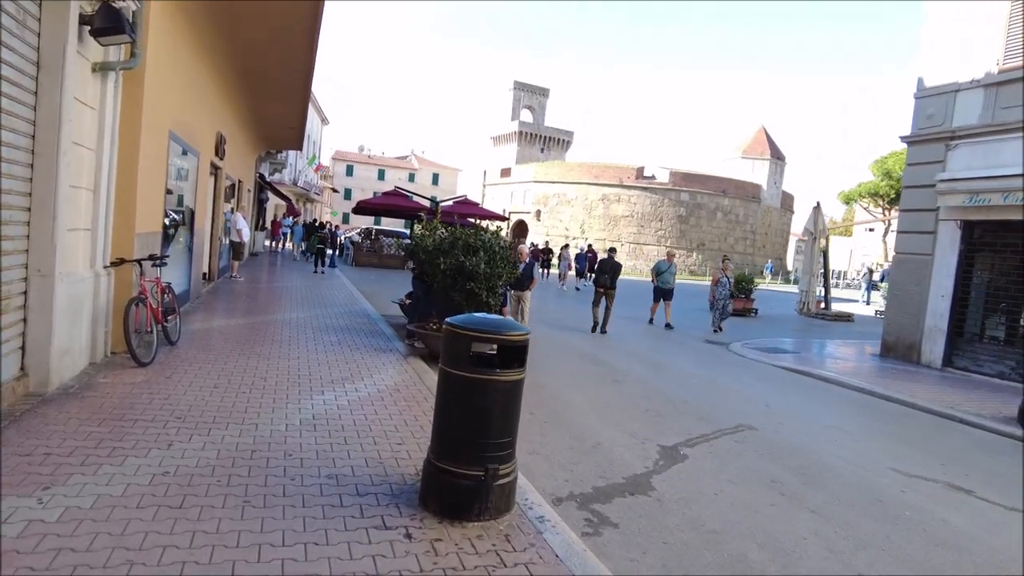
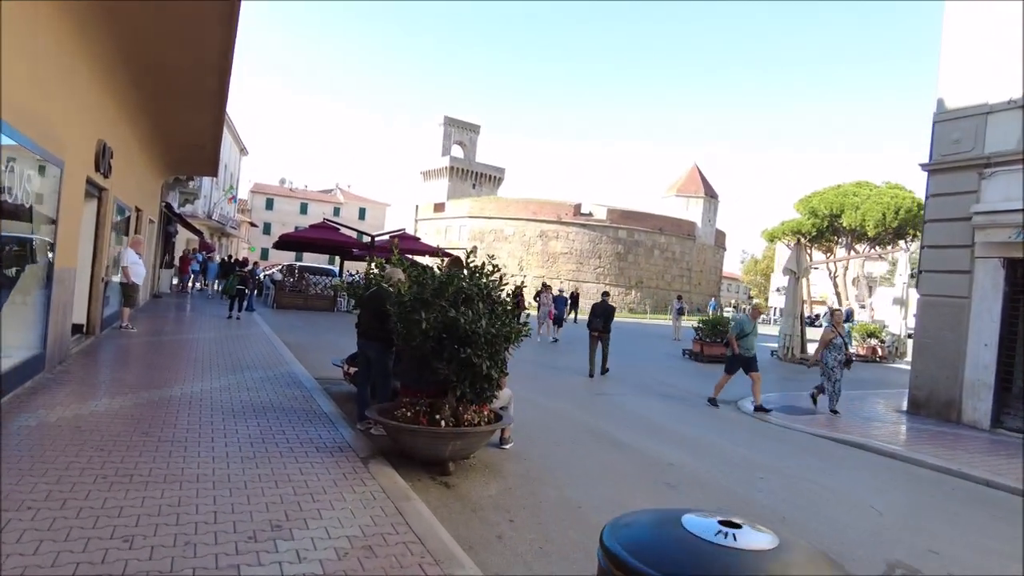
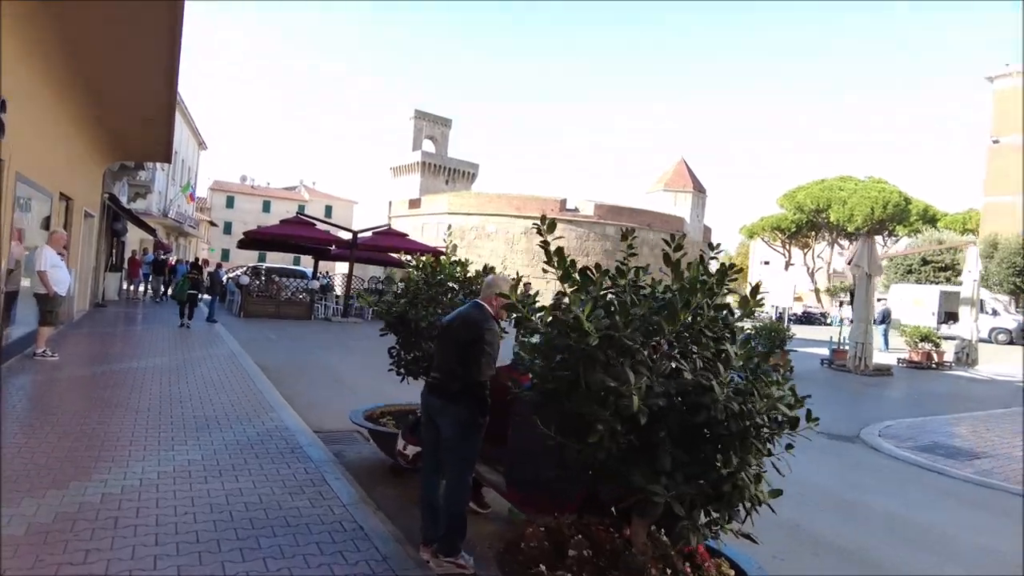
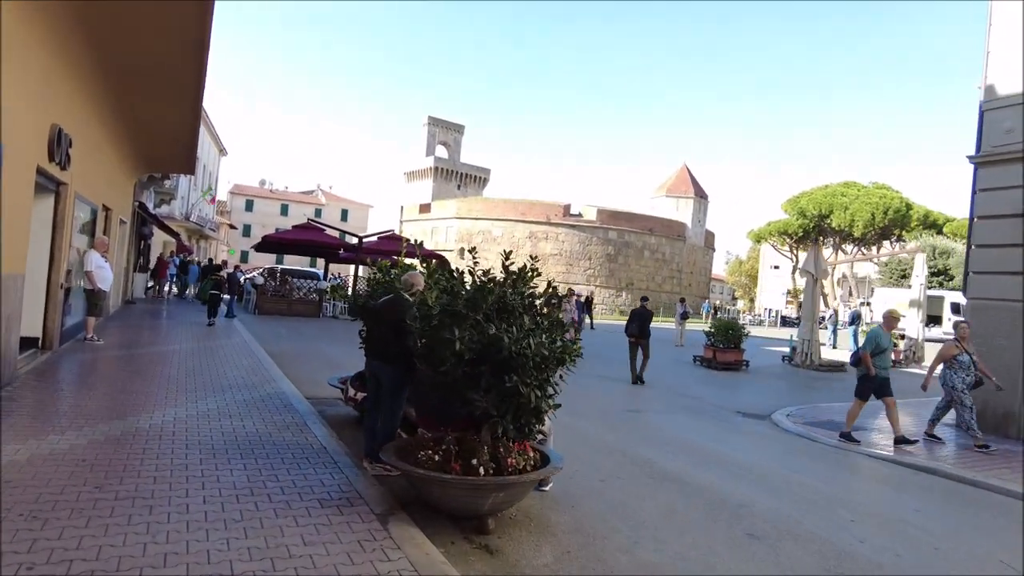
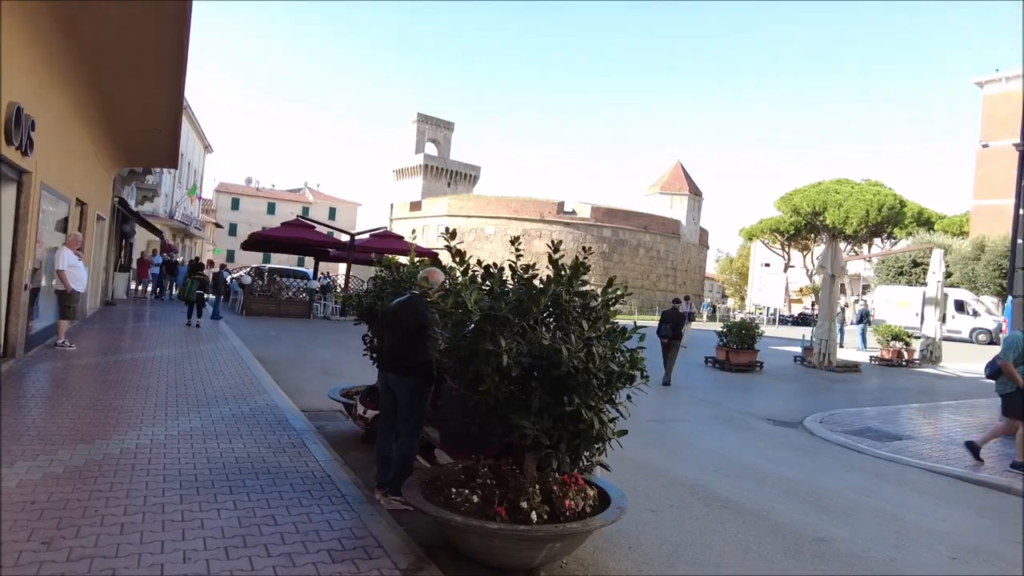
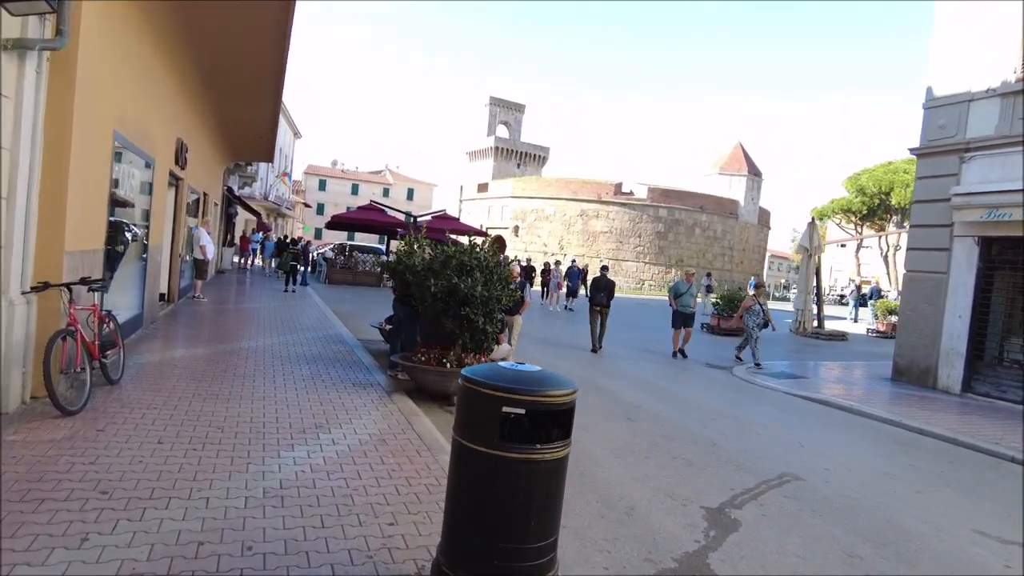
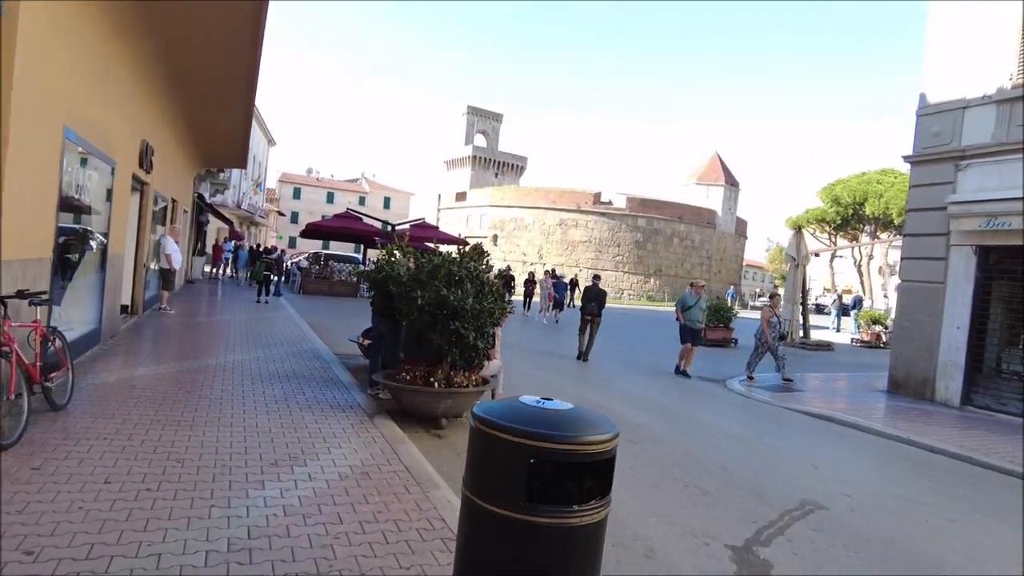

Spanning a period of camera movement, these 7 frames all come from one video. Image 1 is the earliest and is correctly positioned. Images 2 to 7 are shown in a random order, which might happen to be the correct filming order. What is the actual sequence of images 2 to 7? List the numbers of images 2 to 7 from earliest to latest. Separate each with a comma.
6, 7, 2, 4, 5, 3
